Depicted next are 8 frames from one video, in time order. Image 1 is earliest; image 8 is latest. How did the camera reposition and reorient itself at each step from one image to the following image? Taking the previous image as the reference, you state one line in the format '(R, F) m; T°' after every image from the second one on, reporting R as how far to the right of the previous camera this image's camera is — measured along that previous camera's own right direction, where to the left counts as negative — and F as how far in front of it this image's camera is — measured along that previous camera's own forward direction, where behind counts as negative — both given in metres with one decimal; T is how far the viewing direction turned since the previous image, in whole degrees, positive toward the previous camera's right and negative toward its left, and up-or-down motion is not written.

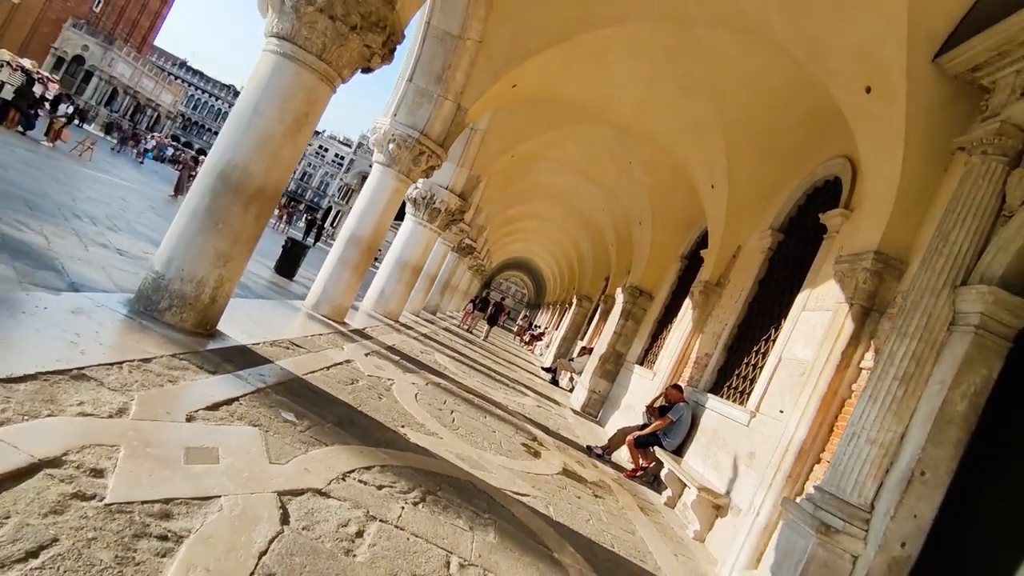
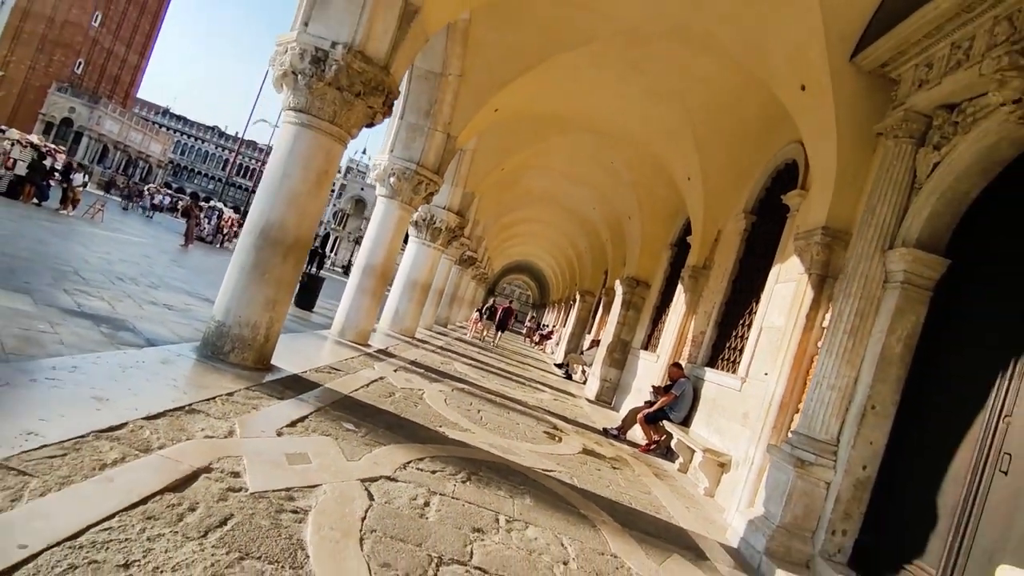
(0.0, -0.7) m; 0°
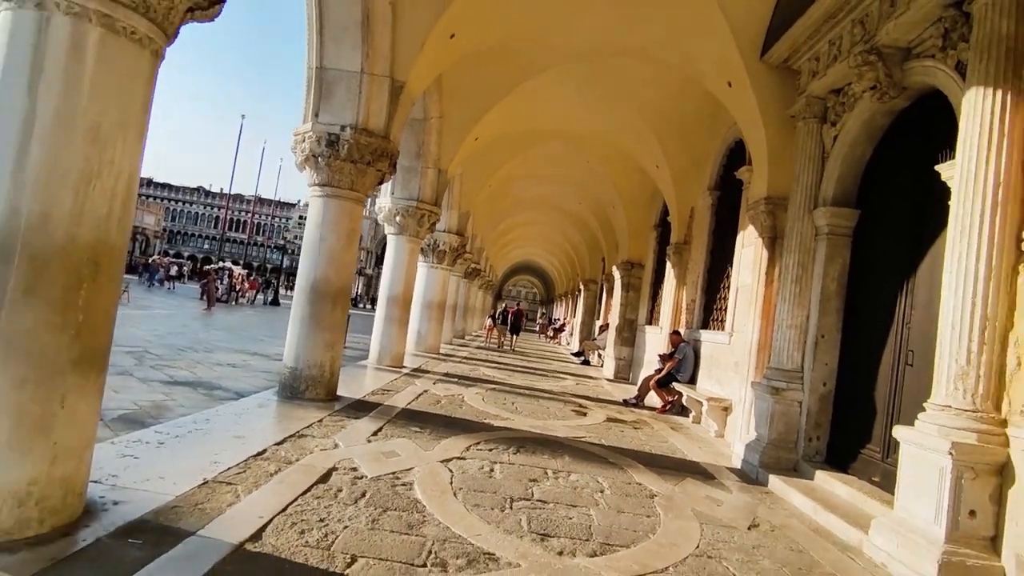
(0.0, -1.1) m; 0°
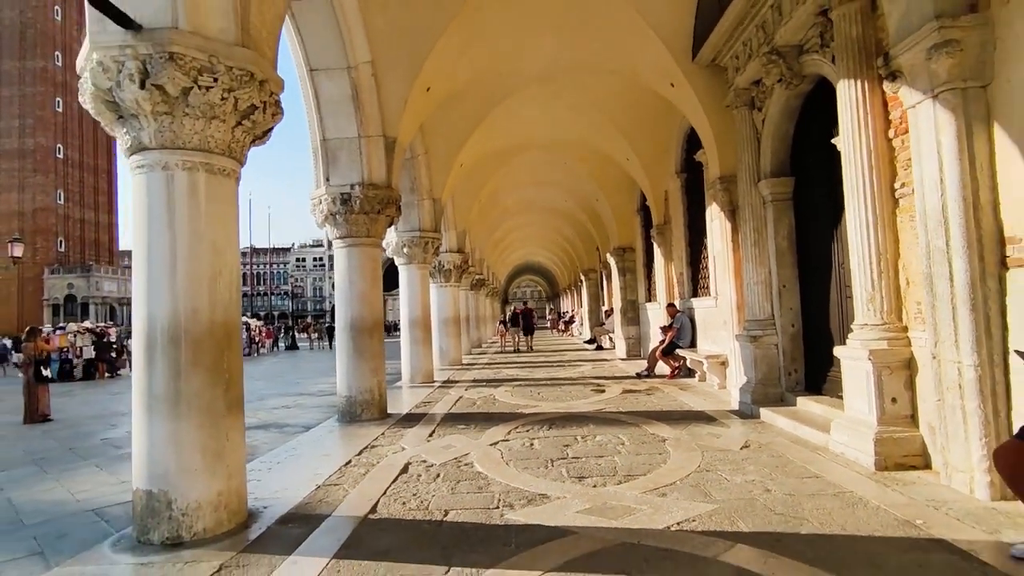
(0.0, -1.0) m; 0°
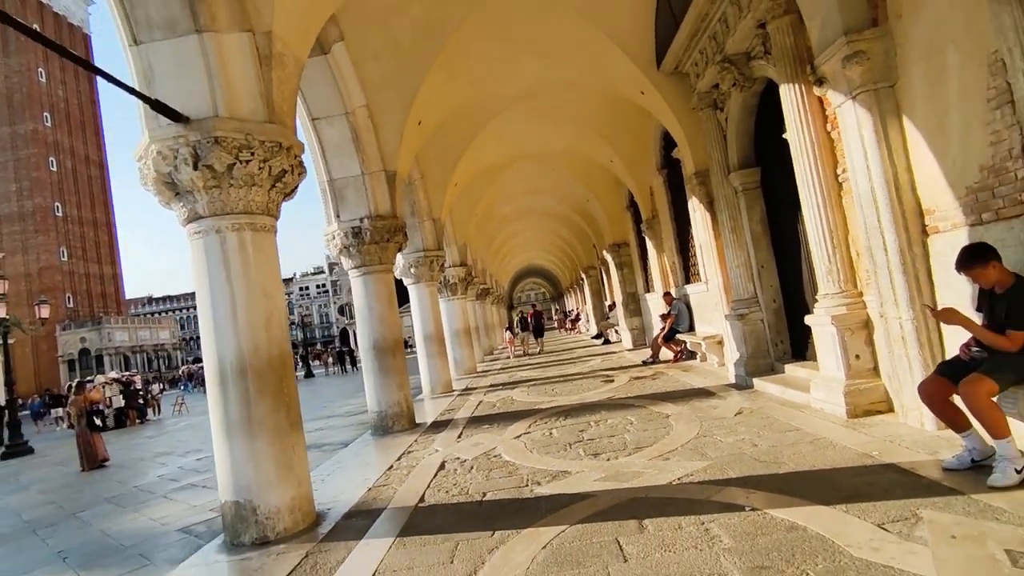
(0.0, -0.6) m; 0°
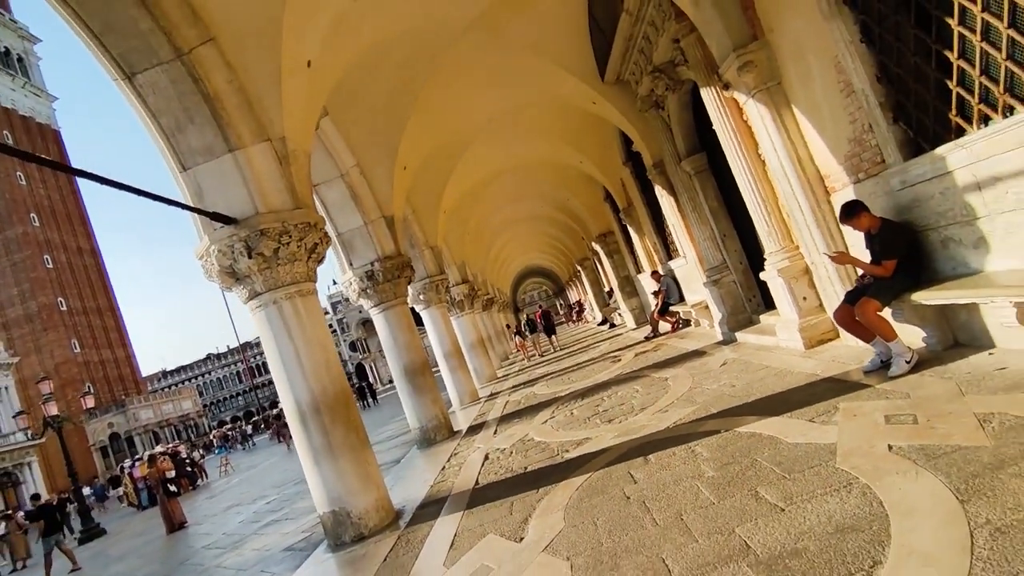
(0.0, -1.0) m; 0°
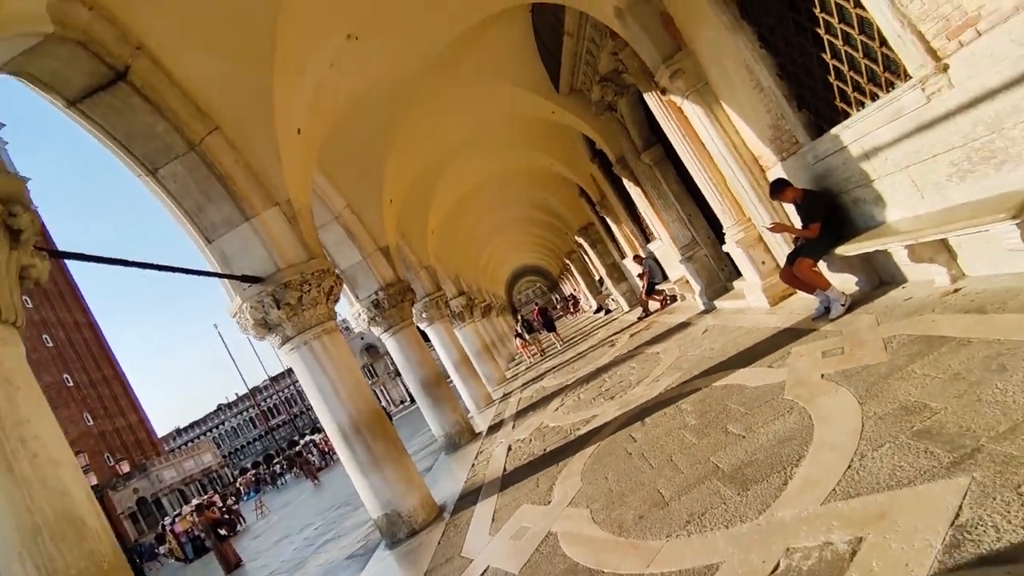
(0.0, -0.7) m; 0°
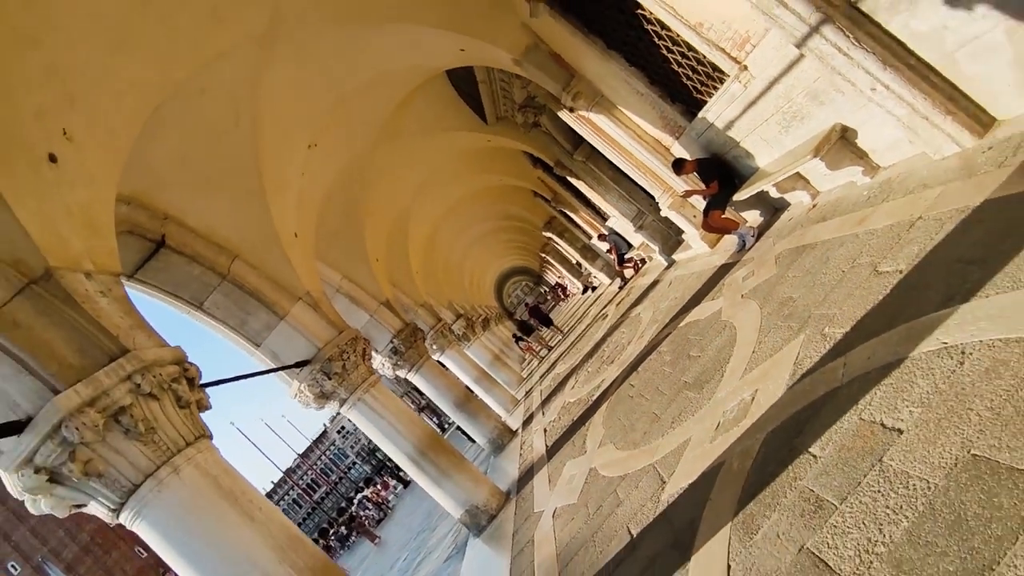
(0.0, -1.3) m; +1°
